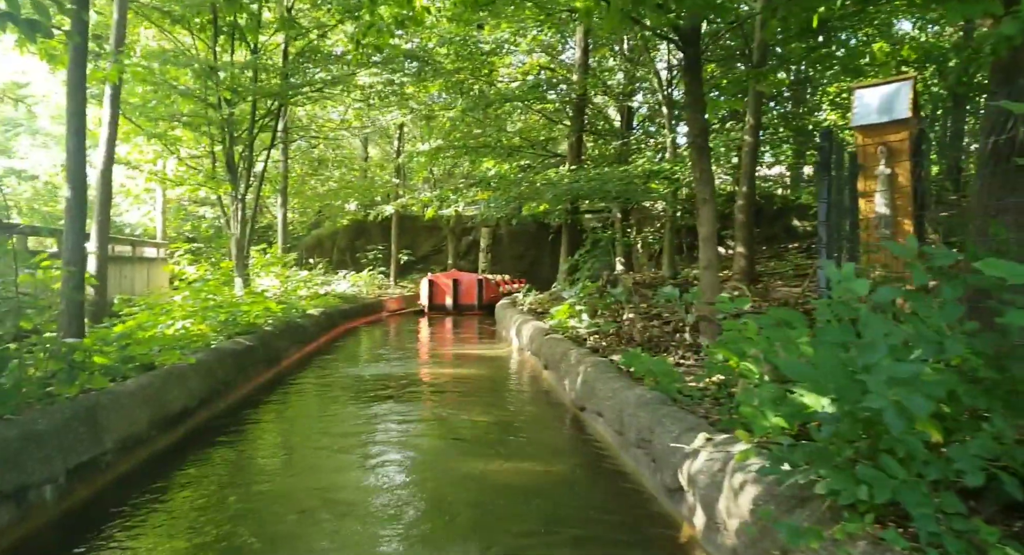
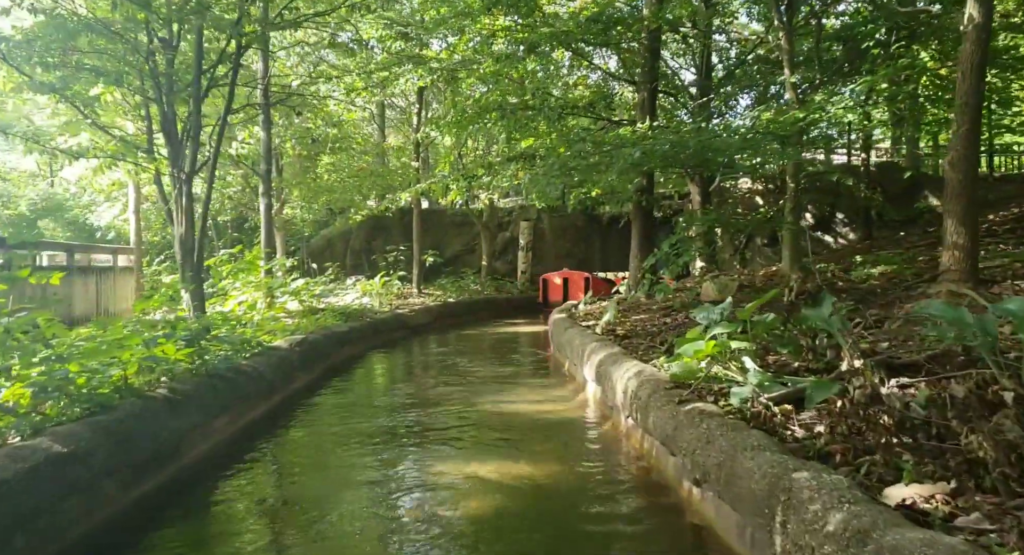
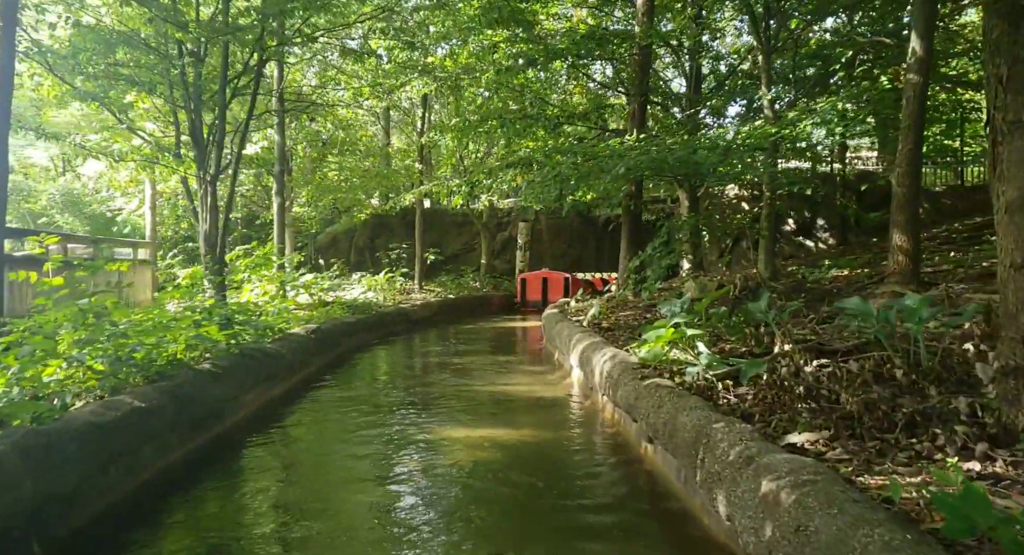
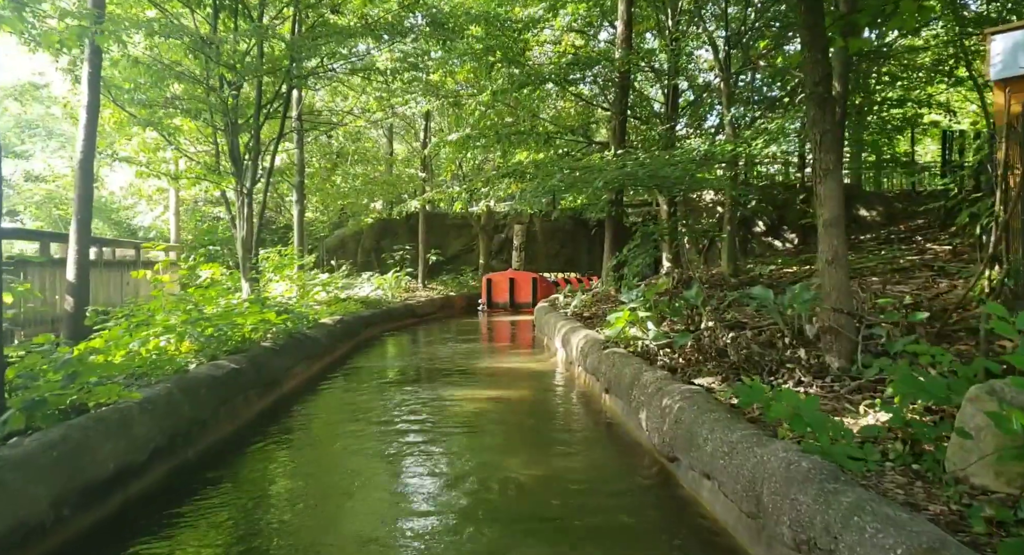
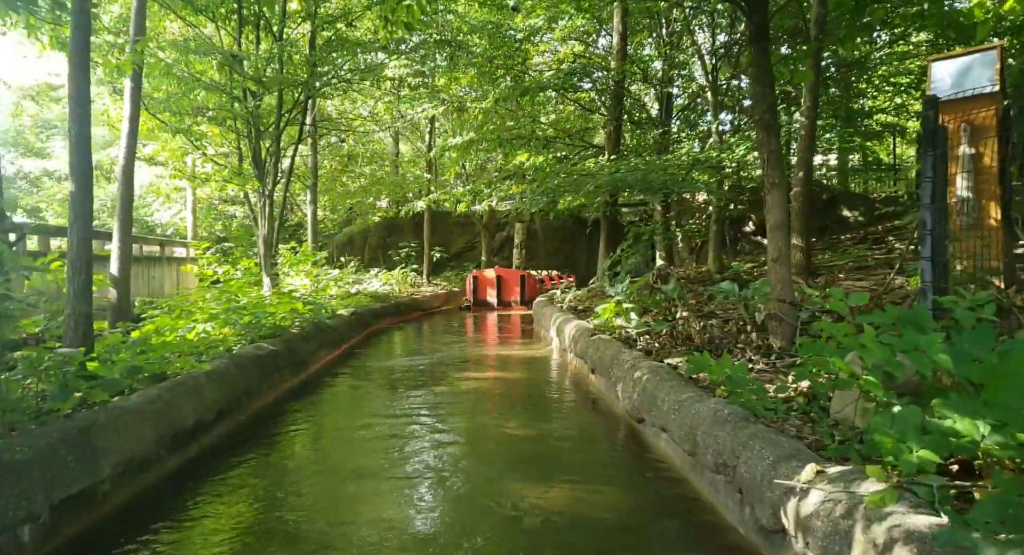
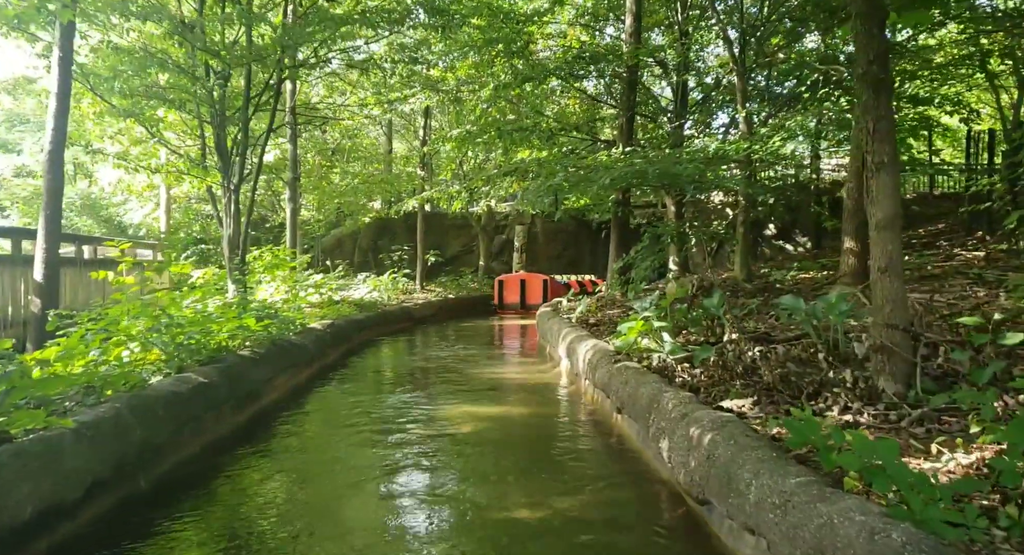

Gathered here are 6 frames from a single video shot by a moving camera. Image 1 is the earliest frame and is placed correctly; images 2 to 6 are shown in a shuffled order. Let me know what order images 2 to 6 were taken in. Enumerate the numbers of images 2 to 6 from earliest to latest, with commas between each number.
5, 4, 6, 3, 2
